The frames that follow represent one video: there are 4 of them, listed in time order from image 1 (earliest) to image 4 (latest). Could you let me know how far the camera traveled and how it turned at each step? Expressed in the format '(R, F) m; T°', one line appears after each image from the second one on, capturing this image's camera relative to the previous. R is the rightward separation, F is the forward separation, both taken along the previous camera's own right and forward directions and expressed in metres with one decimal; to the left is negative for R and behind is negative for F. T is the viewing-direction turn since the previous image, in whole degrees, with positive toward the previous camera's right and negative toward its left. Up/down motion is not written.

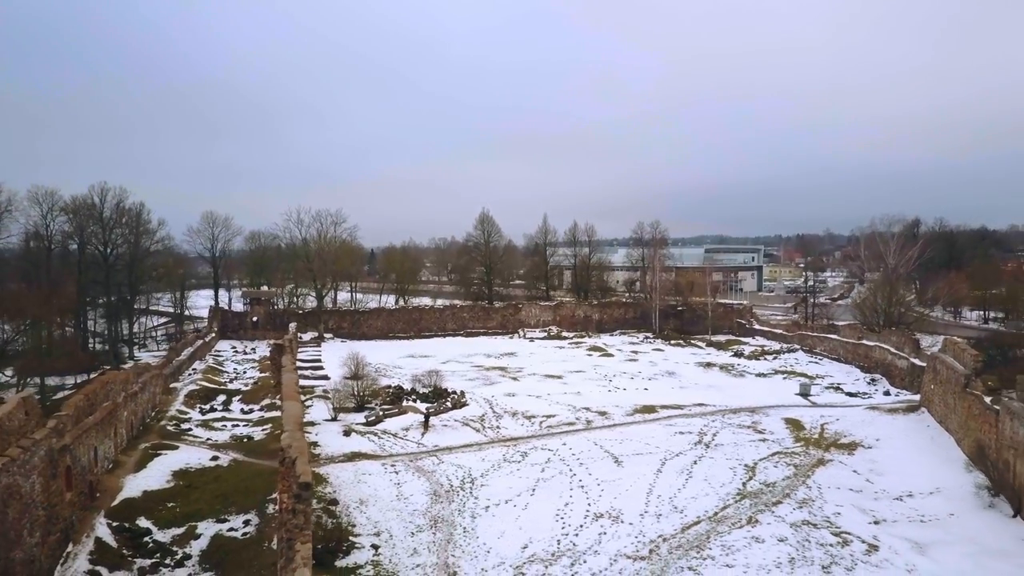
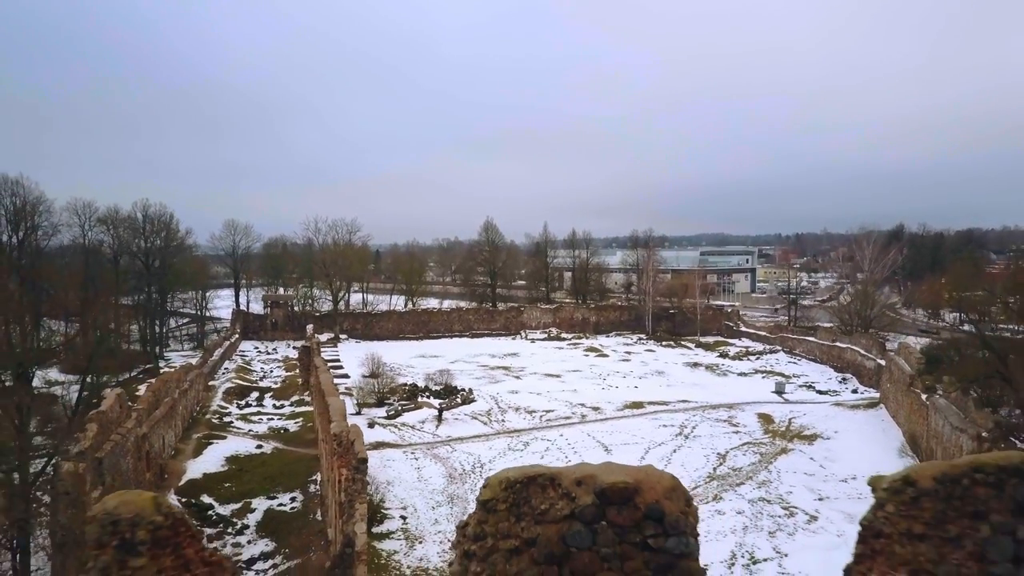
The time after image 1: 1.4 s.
(-0.1, -1.8) m; 0°
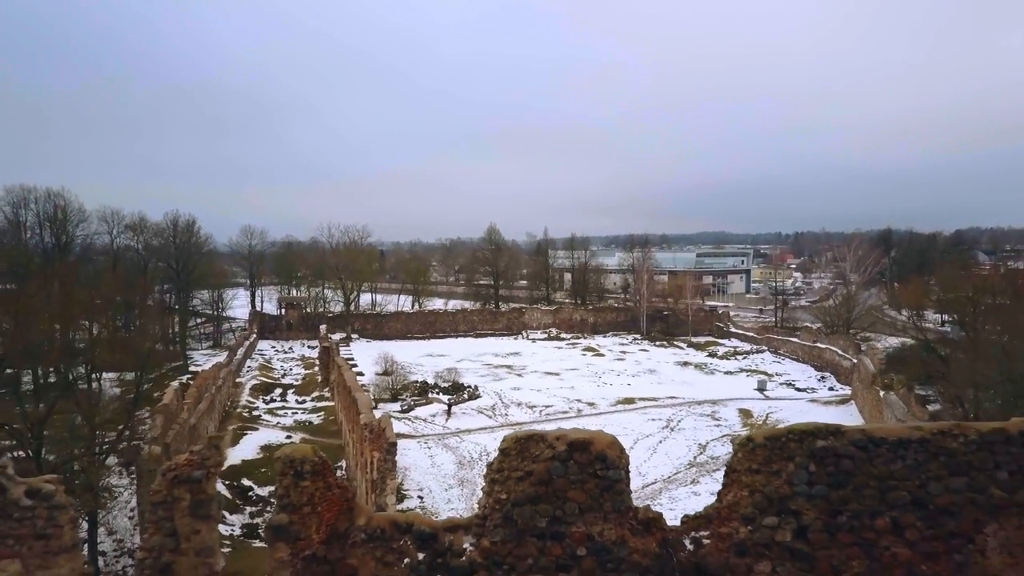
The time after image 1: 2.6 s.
(0.0, -1.6) m; 0°
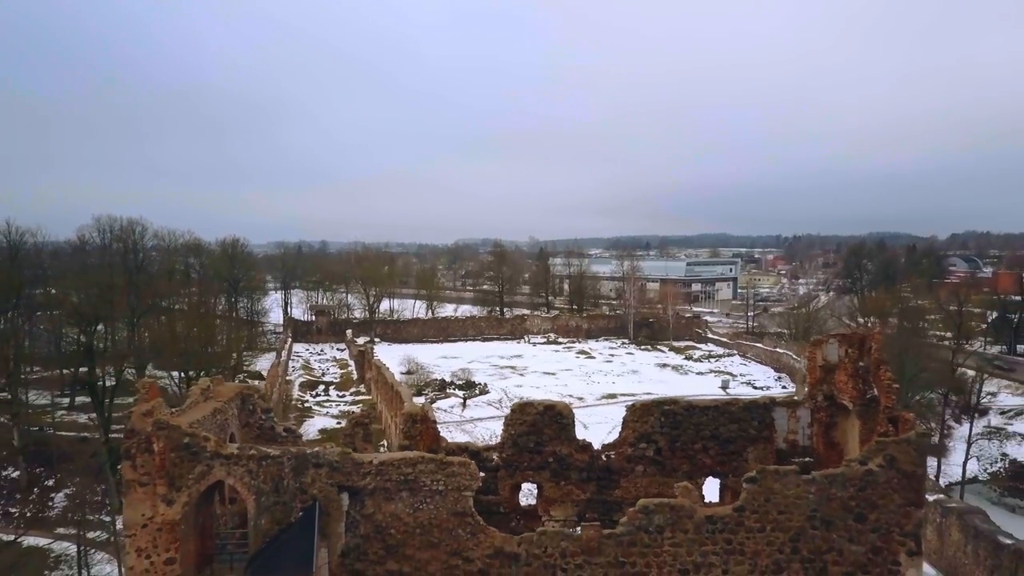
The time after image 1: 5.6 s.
(0.0, -4.0) m; 0°
